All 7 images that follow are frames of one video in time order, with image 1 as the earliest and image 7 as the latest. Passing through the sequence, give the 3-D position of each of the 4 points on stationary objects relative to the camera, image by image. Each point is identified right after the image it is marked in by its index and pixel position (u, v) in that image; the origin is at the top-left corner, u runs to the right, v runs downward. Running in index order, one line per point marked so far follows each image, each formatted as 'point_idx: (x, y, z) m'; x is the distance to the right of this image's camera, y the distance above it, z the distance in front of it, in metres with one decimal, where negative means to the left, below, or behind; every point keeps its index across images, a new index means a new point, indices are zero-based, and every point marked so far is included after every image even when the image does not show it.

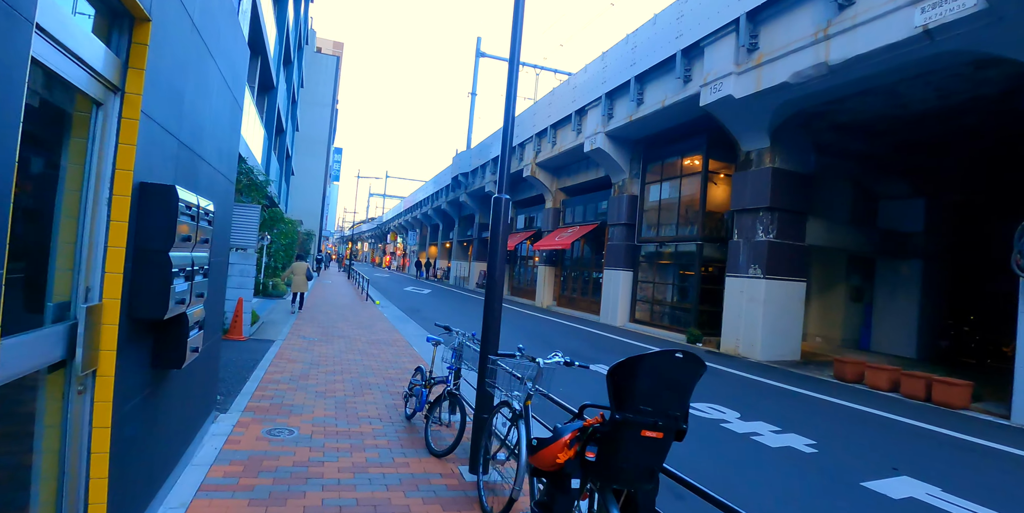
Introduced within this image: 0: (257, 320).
0: (-6.2, -1.5, +12.4) m
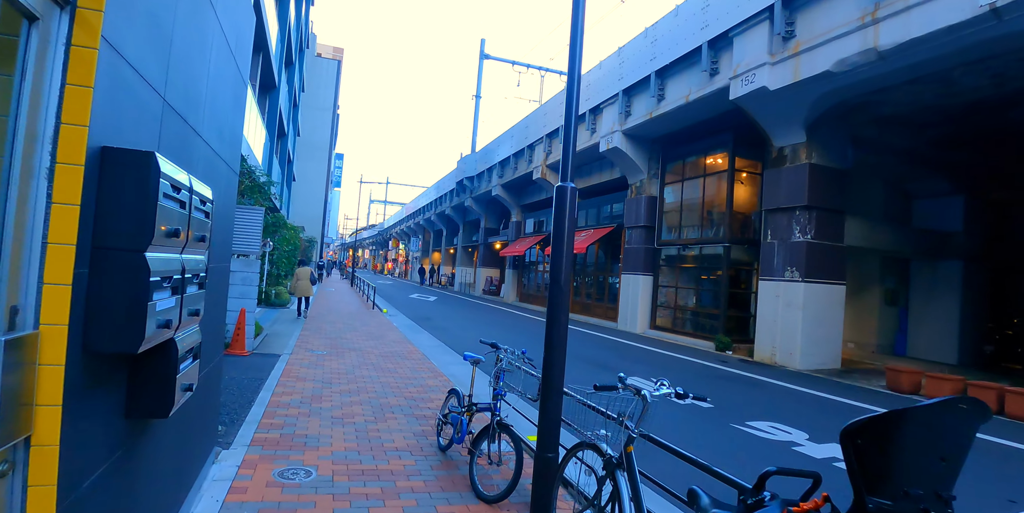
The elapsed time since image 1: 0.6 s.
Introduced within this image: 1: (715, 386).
0: (-5.7, -1.7, +11.6) m
1: (+4.1, -2.6, +10.5) m
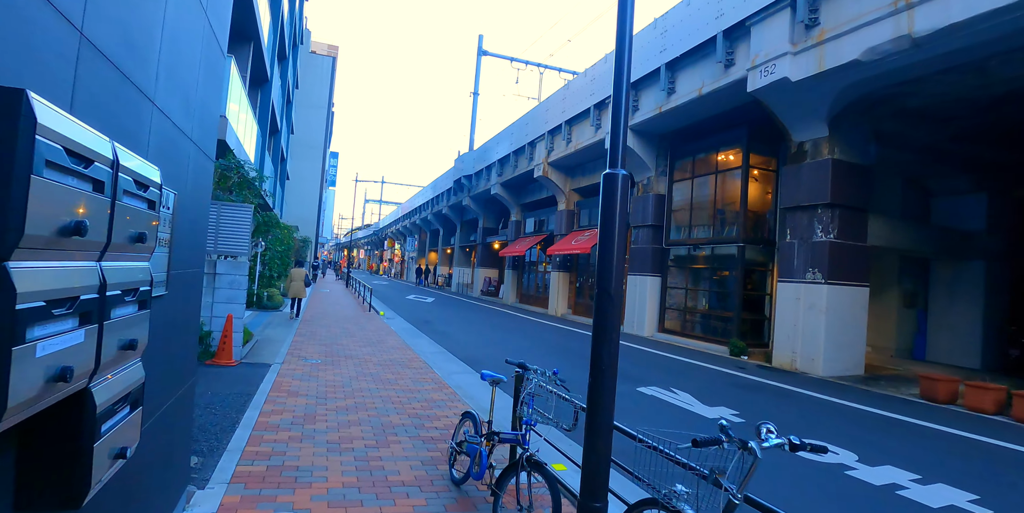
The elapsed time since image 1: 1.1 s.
0: (-5.5, -1.7, +10.8) m
1: (+4.3, -2.7, +9.9) m
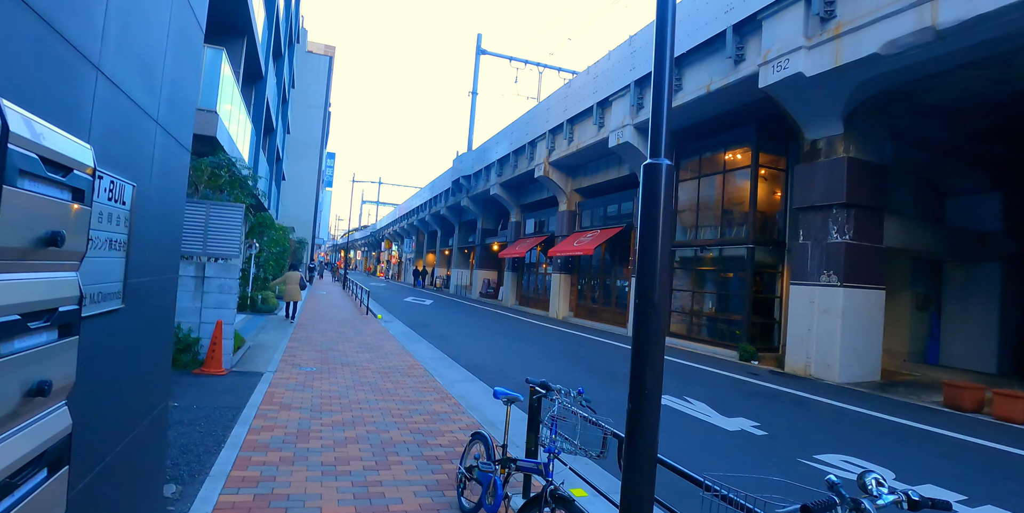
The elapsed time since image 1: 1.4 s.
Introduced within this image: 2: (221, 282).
0: (-5.4, -1.8, +10.3) m
1: (+4.4, -2.7, +9.4) m
2: (-5.0, -0.4, +8.8) m
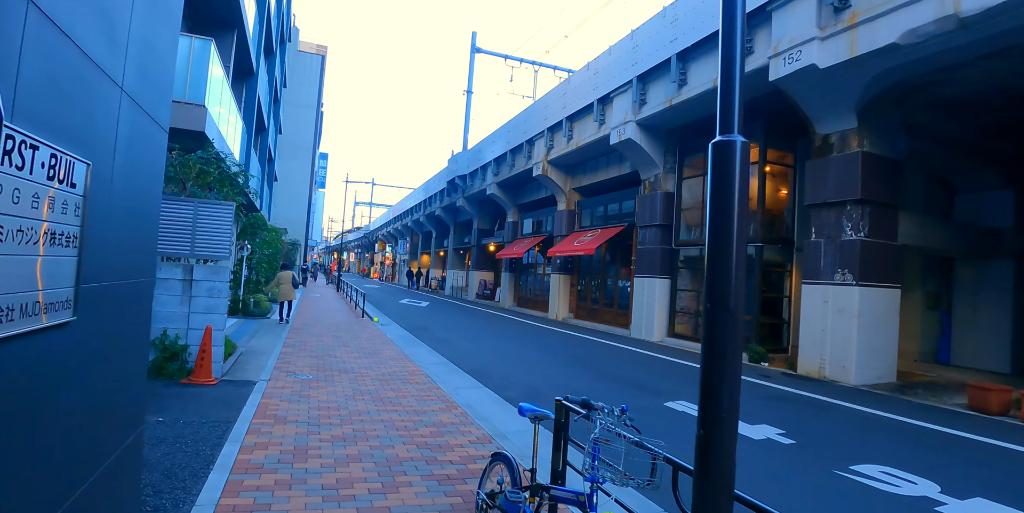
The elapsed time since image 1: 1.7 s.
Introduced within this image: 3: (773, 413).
0: (-5.3, -1.8, +9.8) m
1: (+4.5, -2.7, +9.1) m
2: (-4.9, -0.5, +8.3) m
3: (+4.4, -2.7, +8.7) m
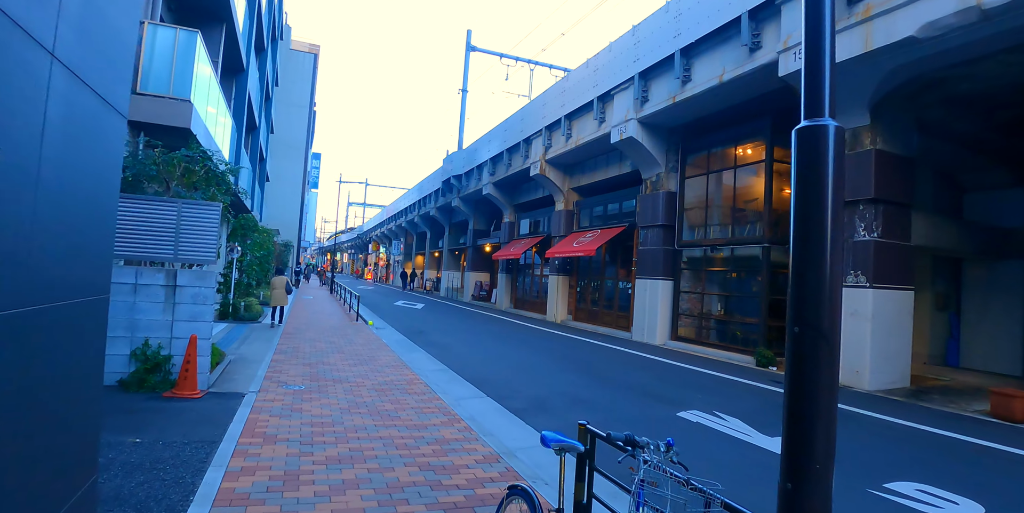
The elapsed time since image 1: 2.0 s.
0: (-5.3, -1.9, +9.3) m
1: (+4.6, -2.7, +8.7) m
2: (-4.8, -0.5, +7.8) m
3: (+4.5, -2.7, +8.3) m
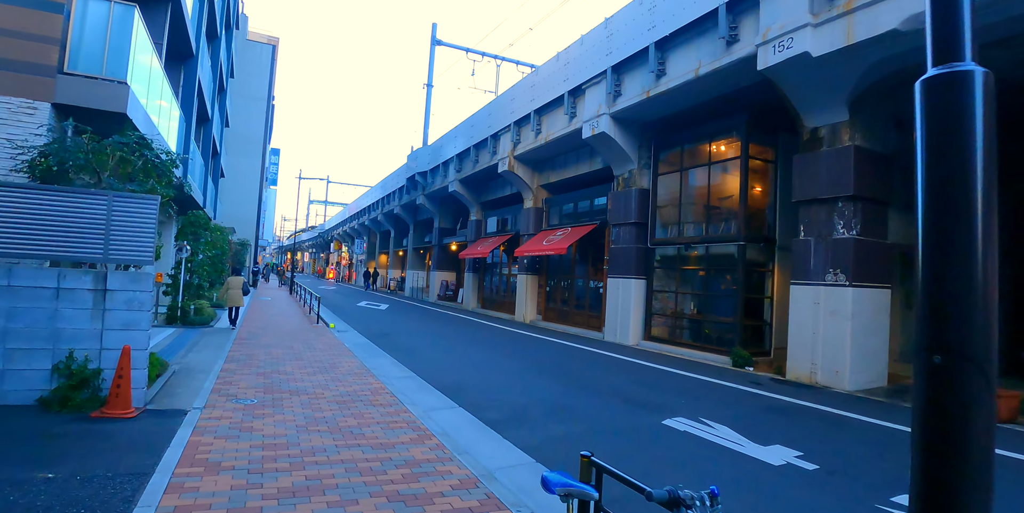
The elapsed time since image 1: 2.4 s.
0: (-5.7, -1.9, +8.4) m
1: (+4.2, -2.7, +8.4) m
2: (-5.1, -0.5, +6.9) m
3: (+4.1, -2.7, +8.0) m
